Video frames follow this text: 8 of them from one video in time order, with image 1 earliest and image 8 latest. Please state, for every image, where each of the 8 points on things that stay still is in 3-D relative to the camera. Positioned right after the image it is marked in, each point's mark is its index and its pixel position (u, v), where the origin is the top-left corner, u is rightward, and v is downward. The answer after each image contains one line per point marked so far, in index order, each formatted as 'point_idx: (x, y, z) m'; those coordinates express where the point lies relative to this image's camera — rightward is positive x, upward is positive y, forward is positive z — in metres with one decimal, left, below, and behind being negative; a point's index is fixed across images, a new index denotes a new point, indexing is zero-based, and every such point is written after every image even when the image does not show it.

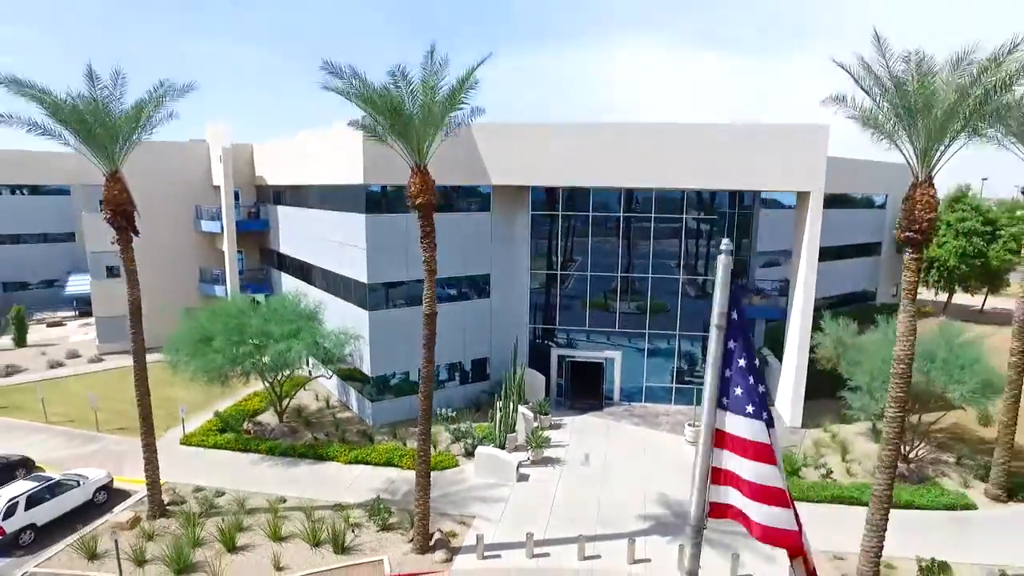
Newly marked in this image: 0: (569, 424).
0: (+1.5, -3.7, +15.7) m
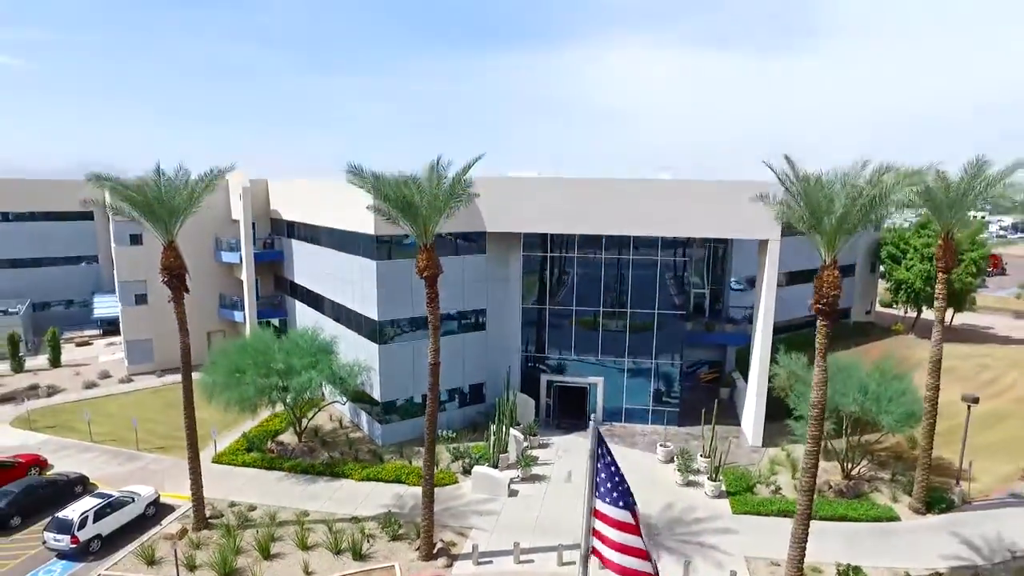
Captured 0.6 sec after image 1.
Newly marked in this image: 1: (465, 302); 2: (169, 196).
0: (+1.3, -4.7, +17.7) m
1: (-1.5, -0.5, +18.0) m
2: (-6.7, +1.8, +11.5) m
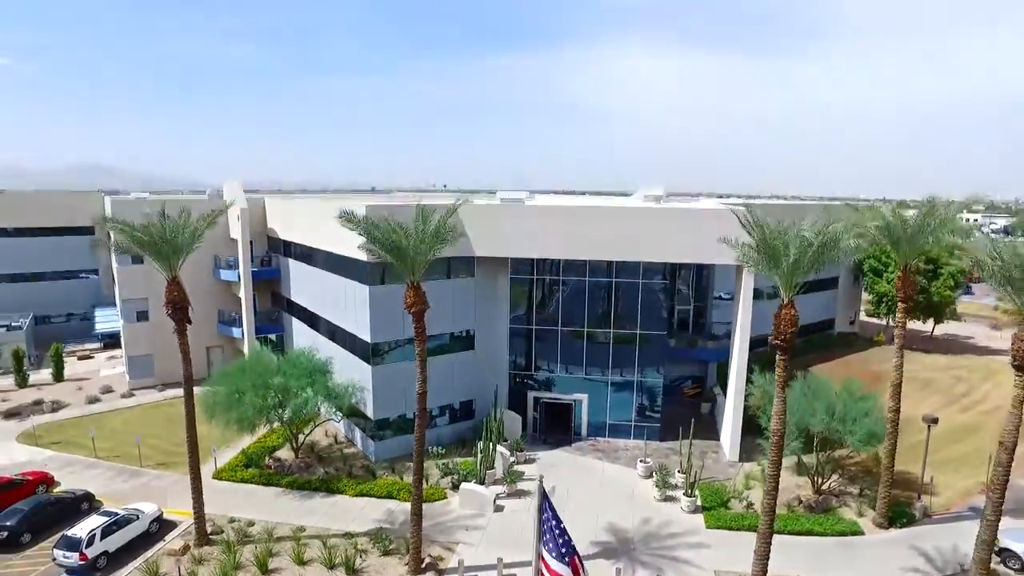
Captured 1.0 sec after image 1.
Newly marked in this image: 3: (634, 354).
0: (+0.9, -5.4, +18.5) m
1: (-1.9, -1.1, +18.8) m
2: (-7.1, +1.1, +12.3) m
3: (+3.9, -2.0, +19.1) m
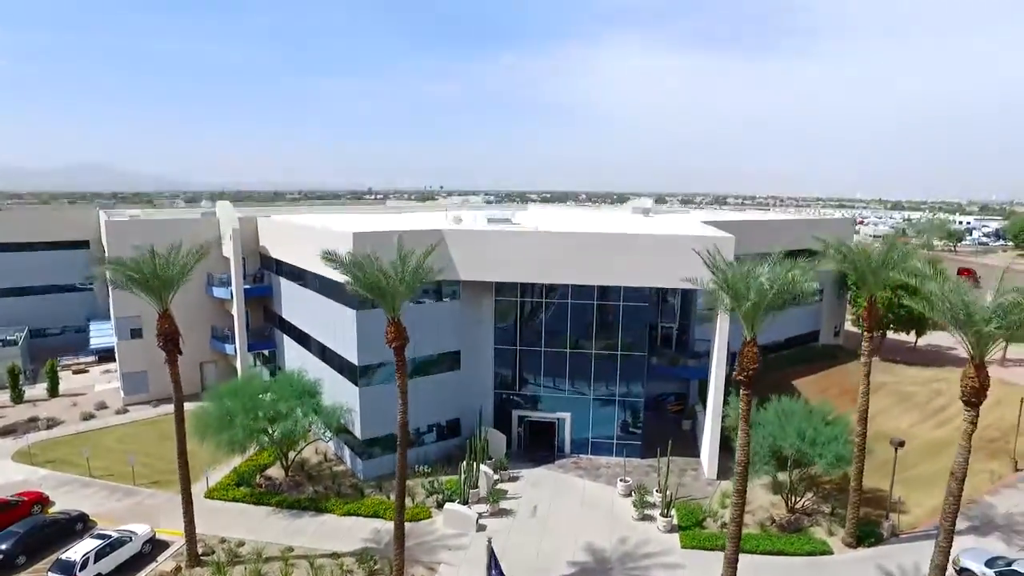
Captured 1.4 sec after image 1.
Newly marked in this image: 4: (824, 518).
0: (+0.4, -6.1, +19.0) m
1: (-2.4, -1.9, +19.3) m
2: (-7.6, +0.4, +12.8) m
3: (+3.4, -2.7, +19.7) m
4: (+8.8, -6.5, +16.5) m
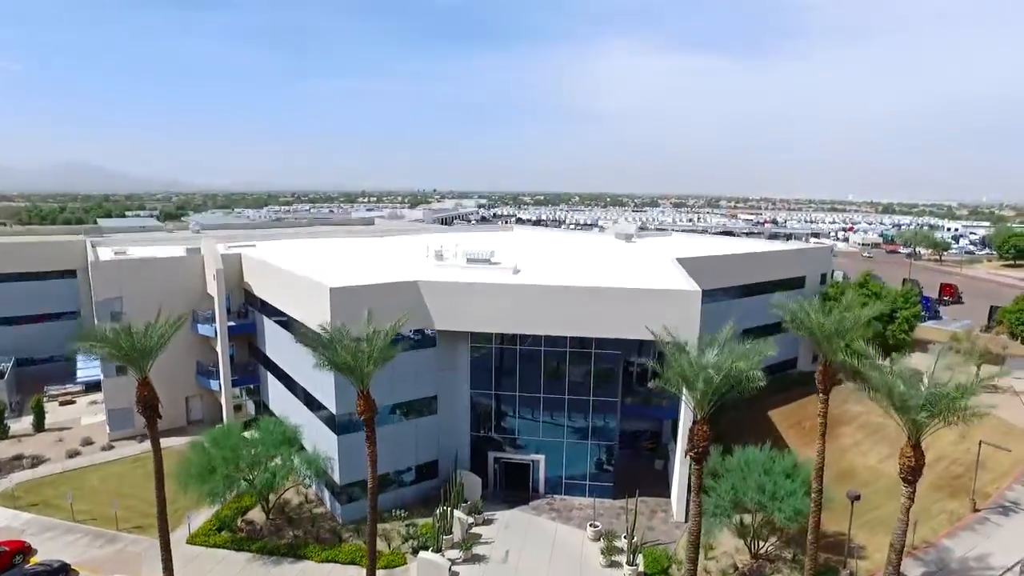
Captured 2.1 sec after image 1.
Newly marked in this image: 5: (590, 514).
0: (-0.4, -7.7, +19.5) m
1: (-3.2, -3.5, +19.8) m
2: (-8.3, -1.2, +13.2) m
3: (+2.6, -4.3, +20.2) m
4: (+8.0, -8.1, +17.1) m
5: (+2.7, -7.7, +19.9) m
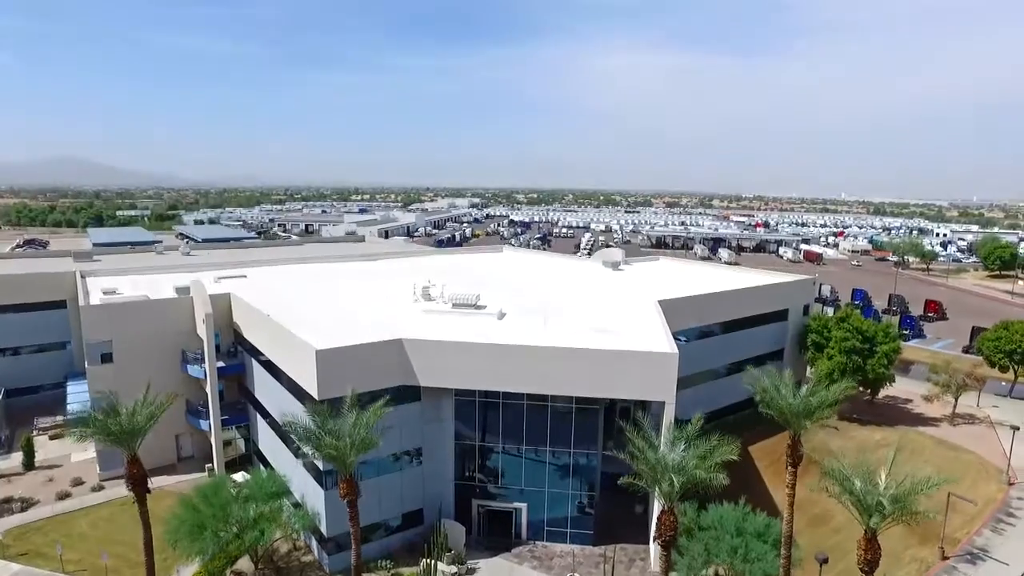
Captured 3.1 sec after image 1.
0: (-1.0, -9.6, +20.0) m
1: (-3.8, -5.4, +20.2) m
2: (-8.8, -3.1, +13.6) m
3: (+2.0, -6.3, +20.7) m
4: (+7.4, -10.0, +17.7) m
5: (+2.1, -9.6, +20.4) m
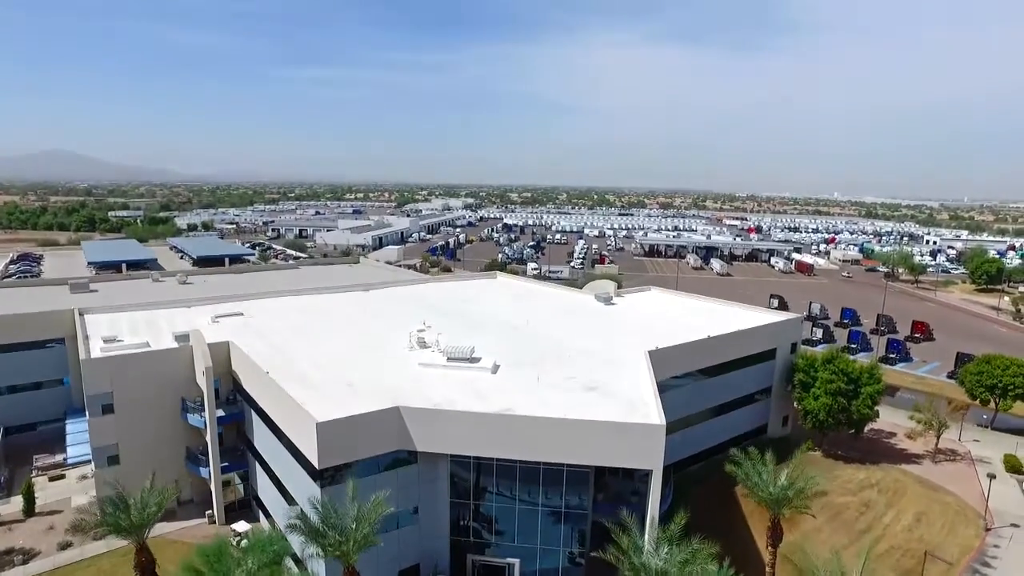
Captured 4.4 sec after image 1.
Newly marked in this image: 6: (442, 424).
0: (-1.3, -12.0, +20.7) m
1: (-4.0, -7.7, +20.8) m
2: (-9.0, -5.4, +14.1) m
3: (+1.8, -8.6, +21.4) m
4: (+7.2, -12.4, +18.4) m
5: (+1.8, -12.0, +21.1) m
6: (-2.3, -4.6, +19.9) m
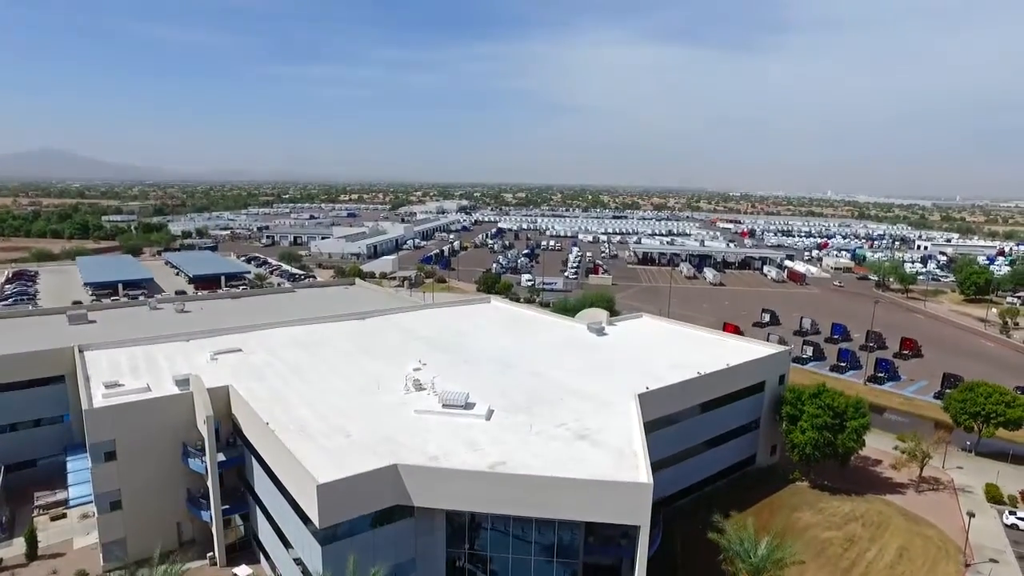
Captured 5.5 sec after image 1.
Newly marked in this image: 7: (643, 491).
0: (-1.5, -14.1, +21.3) m
1: (-4.2, -9.9, +21.5) m
2: (-9.2, -7.6, +14.8) m
3: (+1.5, -10.8, +22.1) m
4: (+7.0, -14.6, +19.1) m
5: (+1.6, -14.1, +21.8) m
6: (-2.6, -6.7, +20.6) m
7: (+4.4, -6.8, +19.5) m
